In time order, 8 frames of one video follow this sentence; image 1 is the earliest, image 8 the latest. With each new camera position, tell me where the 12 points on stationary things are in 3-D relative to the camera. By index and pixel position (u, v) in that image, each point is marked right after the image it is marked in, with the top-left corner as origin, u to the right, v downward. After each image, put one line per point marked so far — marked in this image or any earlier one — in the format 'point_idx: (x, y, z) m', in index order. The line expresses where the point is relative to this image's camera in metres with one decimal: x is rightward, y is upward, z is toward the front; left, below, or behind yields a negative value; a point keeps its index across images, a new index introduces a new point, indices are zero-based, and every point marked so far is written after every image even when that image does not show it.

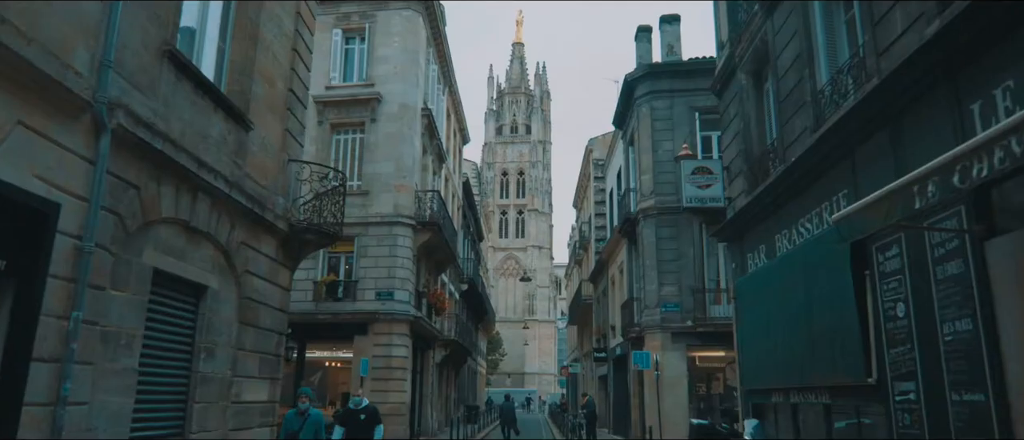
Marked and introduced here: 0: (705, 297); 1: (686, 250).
0: (+4.5, -1.8, +19.2) m
1: (+4.2, -0.7, +19.7) m
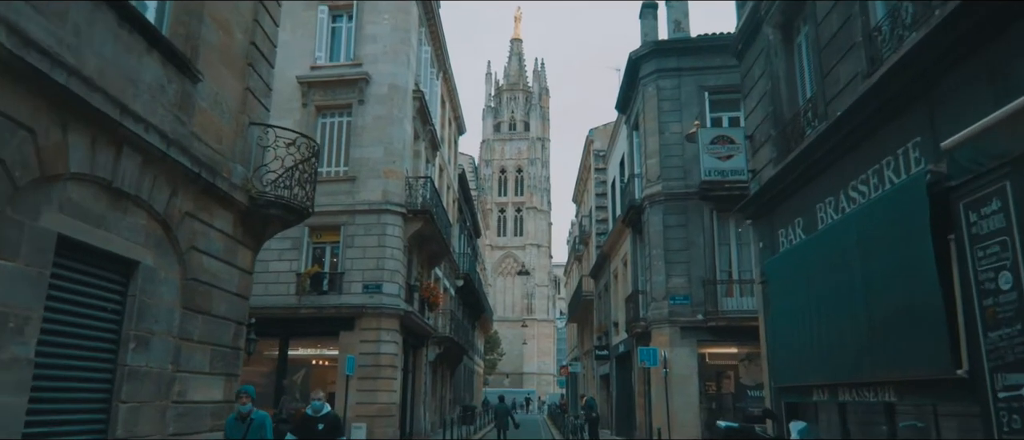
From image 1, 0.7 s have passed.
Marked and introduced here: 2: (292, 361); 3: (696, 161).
0: (+4.4, -1.5, +17.8) m
1: (+4.1, -0.4, +18.3) m
2: (-5.3, -3.4, +19.8) m
3: (+4.2, +1.3, +18.8) m
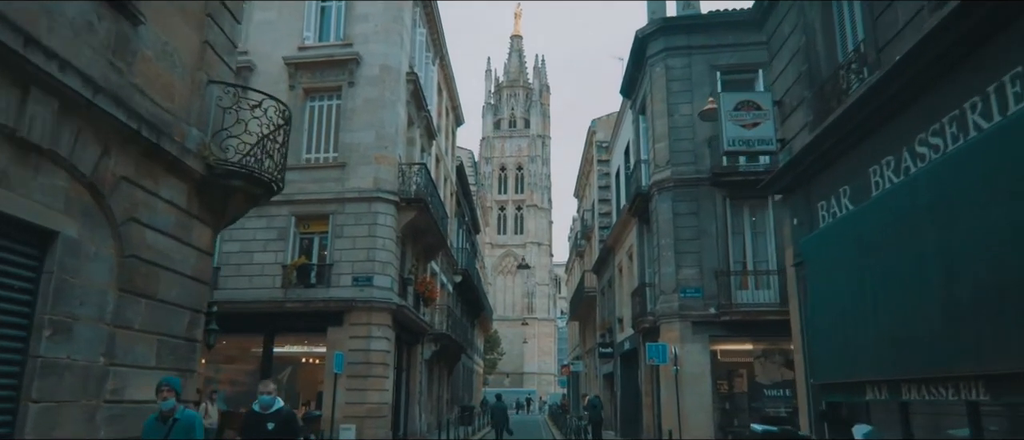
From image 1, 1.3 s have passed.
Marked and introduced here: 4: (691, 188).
0: (+4.4, -1.2, +16.6) m
1: (+4.1, -0.1, +17.1) m
2: (-5.3, -3.2, +18.6) m
3: (+4.2, +1.6, +17.6) m
4: (+3.8, +0.7, +17.4) m
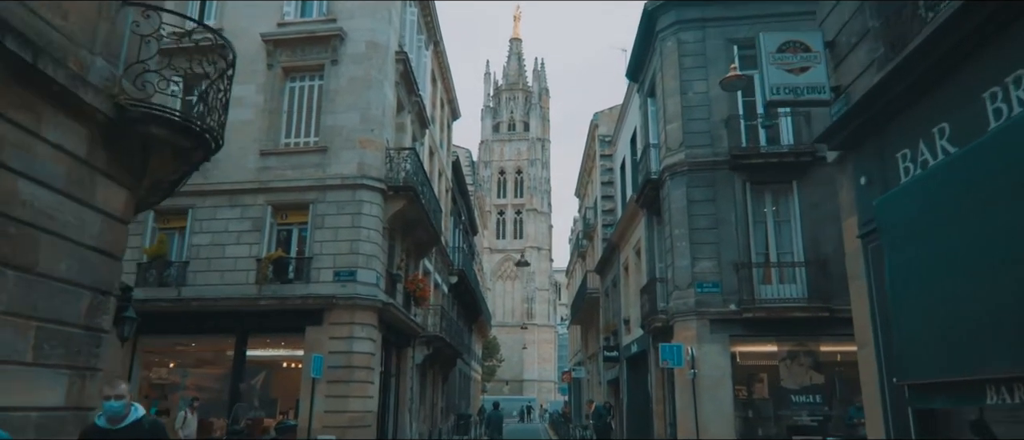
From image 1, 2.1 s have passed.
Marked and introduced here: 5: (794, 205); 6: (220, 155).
0: (+4.4, -1.0, +14.9) m
1: (+4.0, +0.1, +15.5) m
2: (-5.4, -2.9, +16.9) m
3: (+4.1, +1.8, +15.9) m
4: (+3.7, +0.9, +15.7) m
5: (+5.3, +0.3, +15.4) m
6: (-6.3, +1.4, +18.0) m
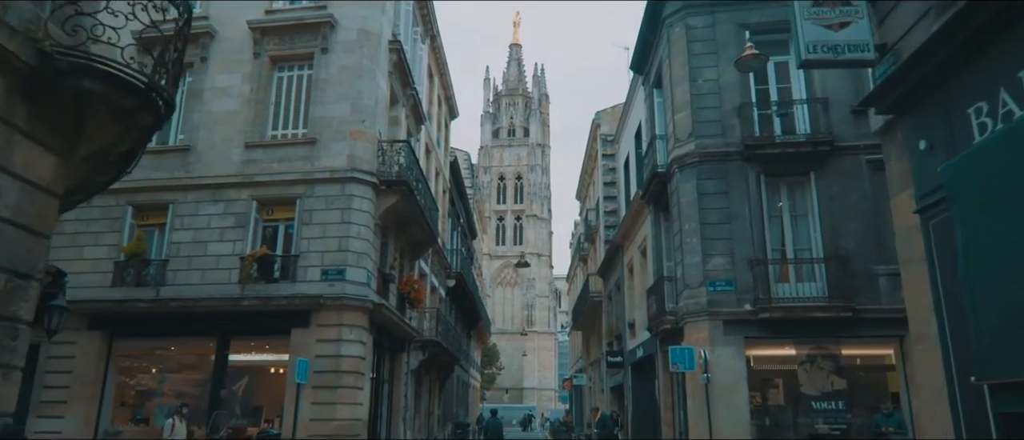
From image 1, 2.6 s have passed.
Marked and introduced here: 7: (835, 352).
0: (+4.3, -0.9, +13.9) m
1: (+4.0, +0.2, +14.5) m
2: (-5.4, -2.9, +15.9) m
3: (+4.1, +1.9, +15.0) m
4: (+3.7, +1.0, +14.8) m
5: (+5.2, +0.4, +14.4) m
6: (-6.4, +1.5, +17.0) m
7: (+5.3, -2.2, +13.7) m
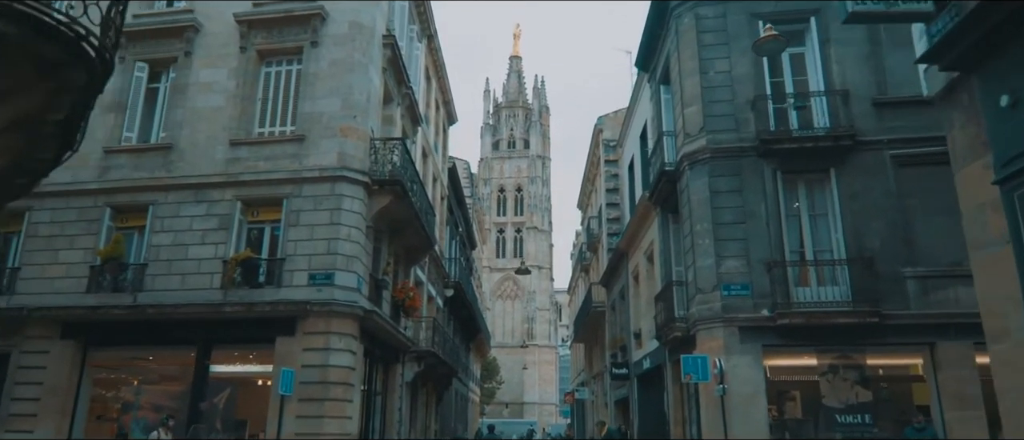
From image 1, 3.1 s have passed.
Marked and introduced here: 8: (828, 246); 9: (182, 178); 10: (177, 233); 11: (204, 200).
0: (+4.3, -0.8, +13.0) m
1: (+4.0, +0.2, +13.6) m
2: (-5.4, -2.9, +14.9) m
3: (+4.1, +1.9, +14.1) m
4: (+3.7, +1.0, +13.8) m
5: (+5.2, +0.4, +13.5) m
6: (-6.4, +1.5, +16.1) m
7: (+5.3, -2.2, +12.7) m
8: (+5.1, -0.4, +13.3) m
9: (-6.3, +0.8, +15.8) m
10: (-6.3, -0.3, +15.5) m
11: (-5.8, +0.4, +15.7) m
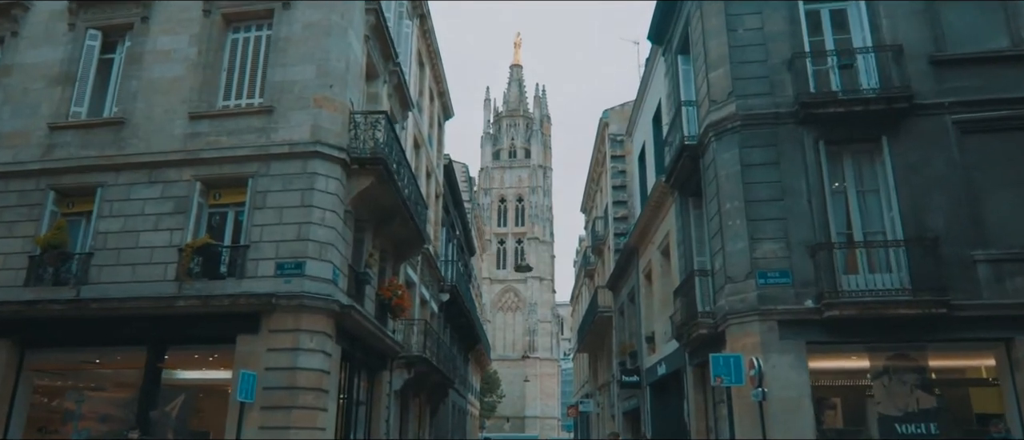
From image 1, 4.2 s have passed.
0: (+4.3, -0.5, +11.0) m
1: (+4.0, +0.5, +11.6) m
2: (-5.4, -2.6, +13.0) m
3: (+4.1, +2.2, +12.1) m
4: (+3.7, +1.3, +11.9) m
5: (+5.2, +0.7, +11.5) m
6: (-6.4, +1.7, +14.2) m
7: (+5.3, -1.8, +10.7) m
8: (+5.1, -0.1, +11.4) m
9: (-6.4, +1.1, +13.9) m
10: (-6.3, 0.0, +13.6) m
11: (-5.9, +0.7, +13.7) m
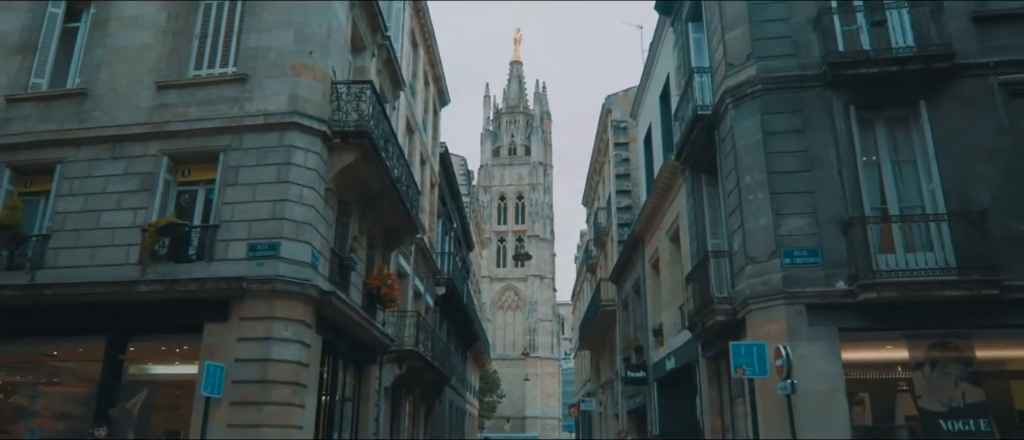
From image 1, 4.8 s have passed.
0: (+4.3, -0.2, +9.9) m
1: (+3.9, +0.9, +10.4) m
2: (-5.4, -2.3, +11.8) m
3: (+4.0, +2.6, +11.0) m
4: (+3.6, +1.7, +10.7) m
5: (+5.2, +1.0, +10.4) m
6: (-6.4, +2.0, +13.0) m
7: (+5.3, -1.5, +9.5) m
8: (+5.0, +0.2, +10.2) m
9: (-6.4, +1.4, +12.7) m
10: (-6.4, +0.3, +12.4) m
11: (-5.9, +1.0, +12.6) m
